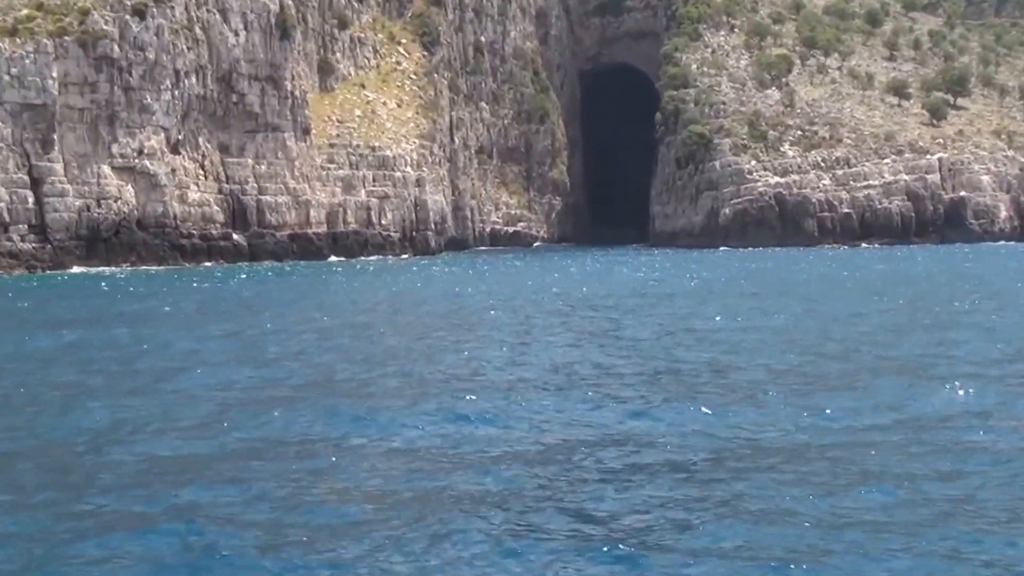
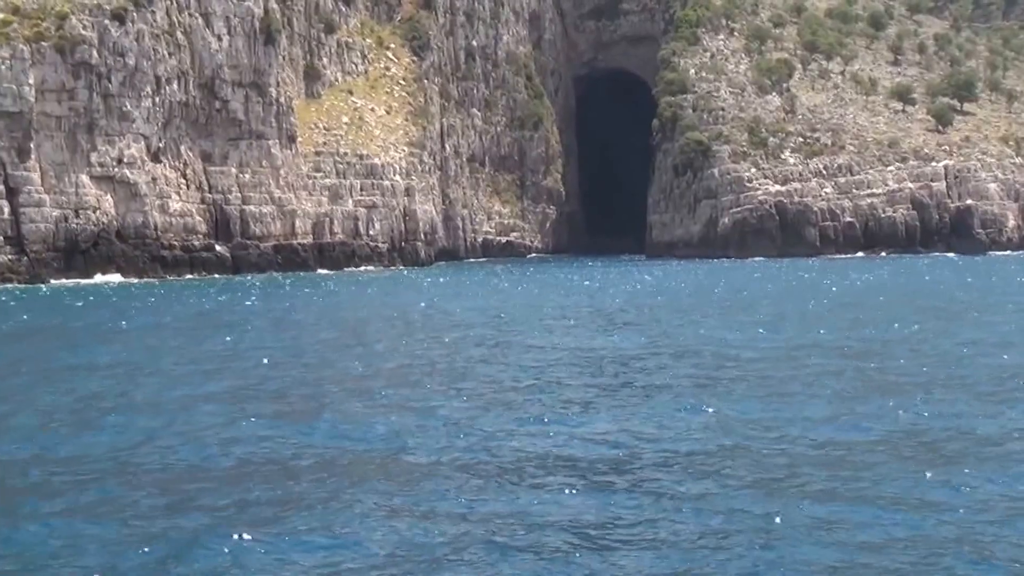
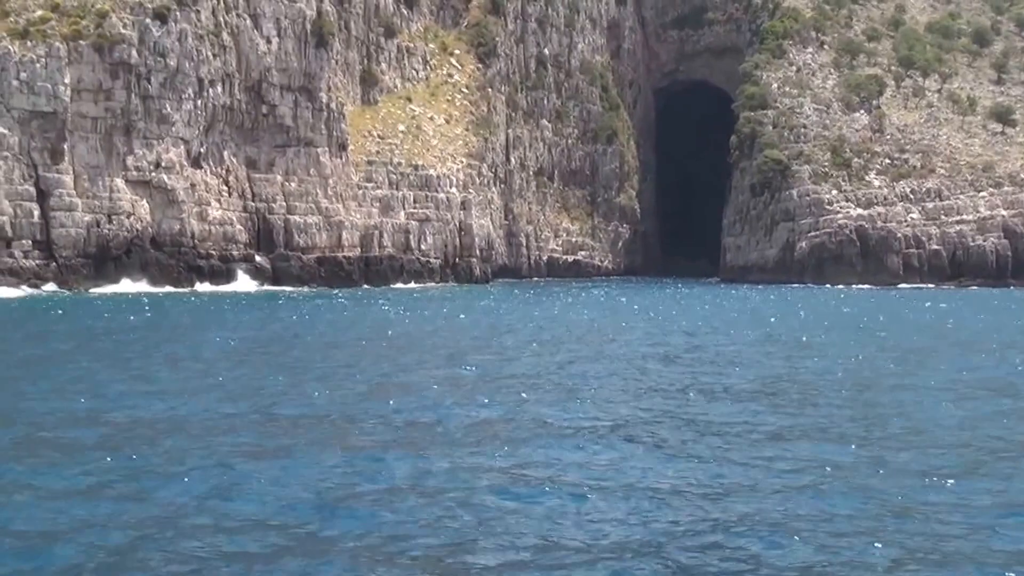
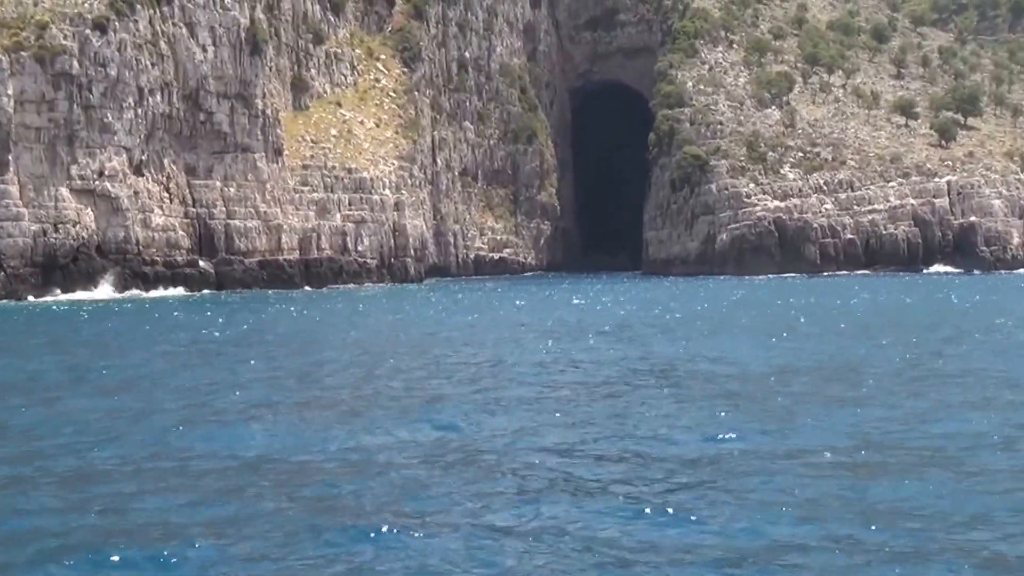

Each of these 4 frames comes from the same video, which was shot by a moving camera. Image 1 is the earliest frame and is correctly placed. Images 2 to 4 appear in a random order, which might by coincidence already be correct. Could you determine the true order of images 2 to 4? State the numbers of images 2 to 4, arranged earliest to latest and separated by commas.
2, 4, 3
